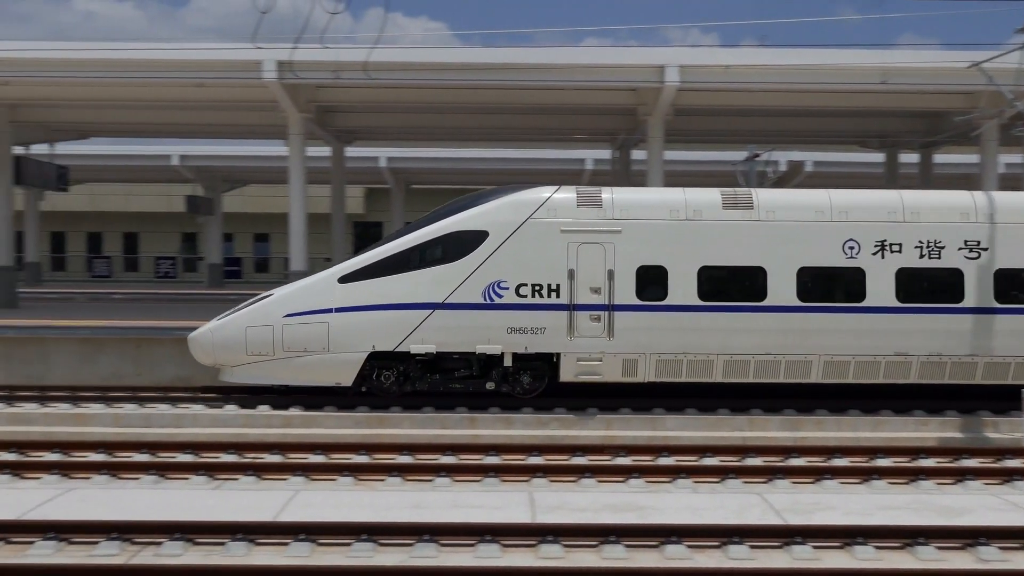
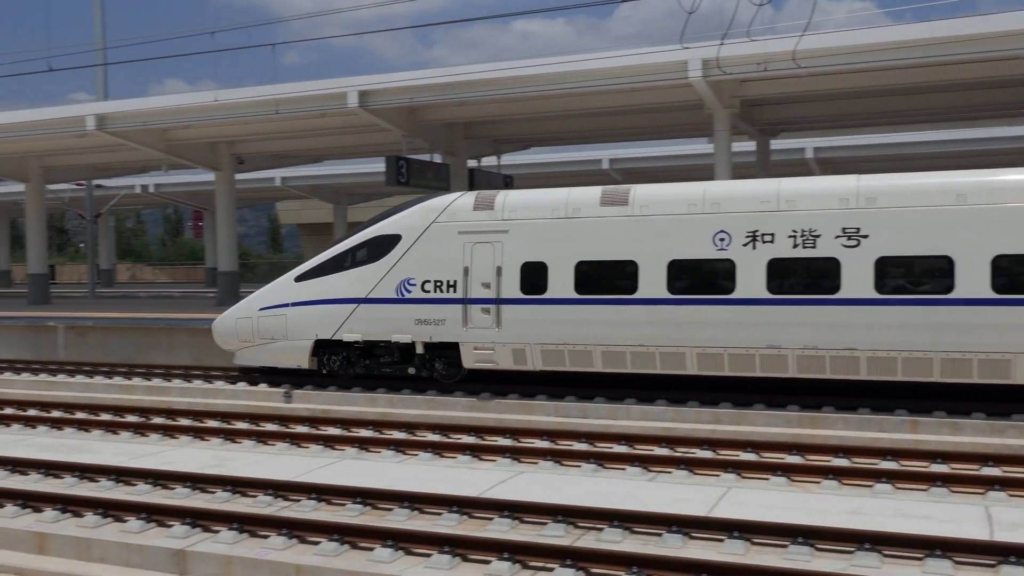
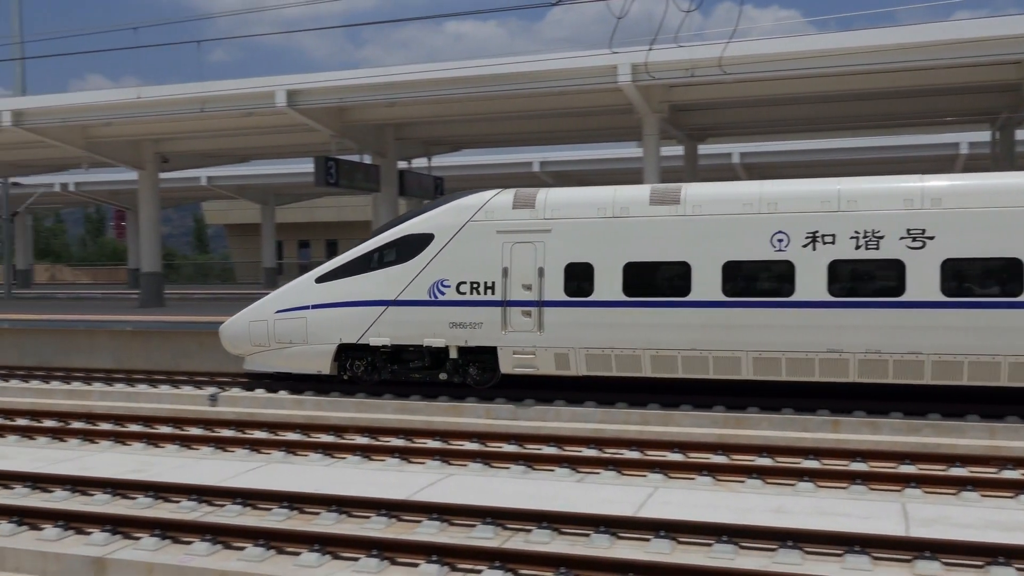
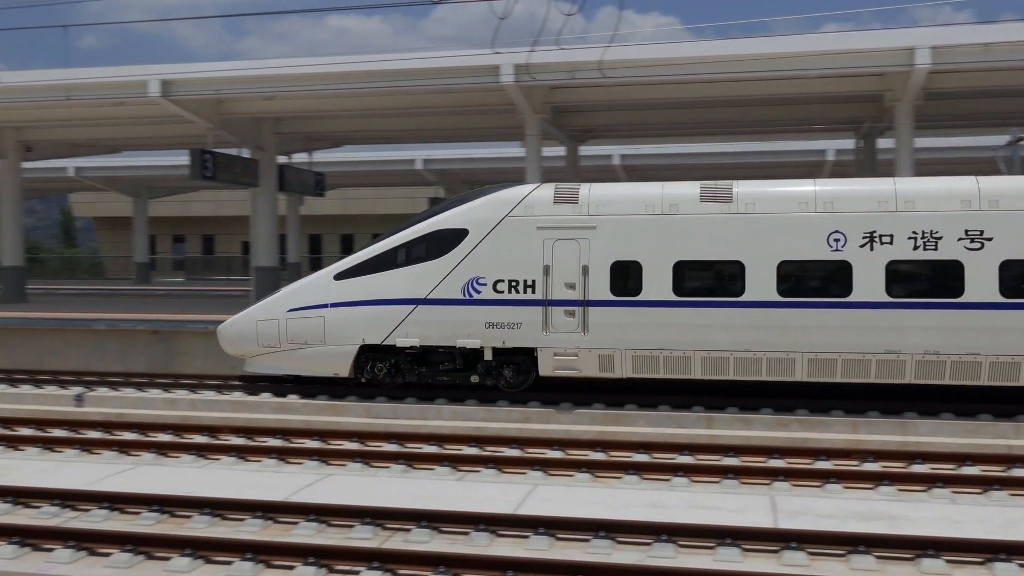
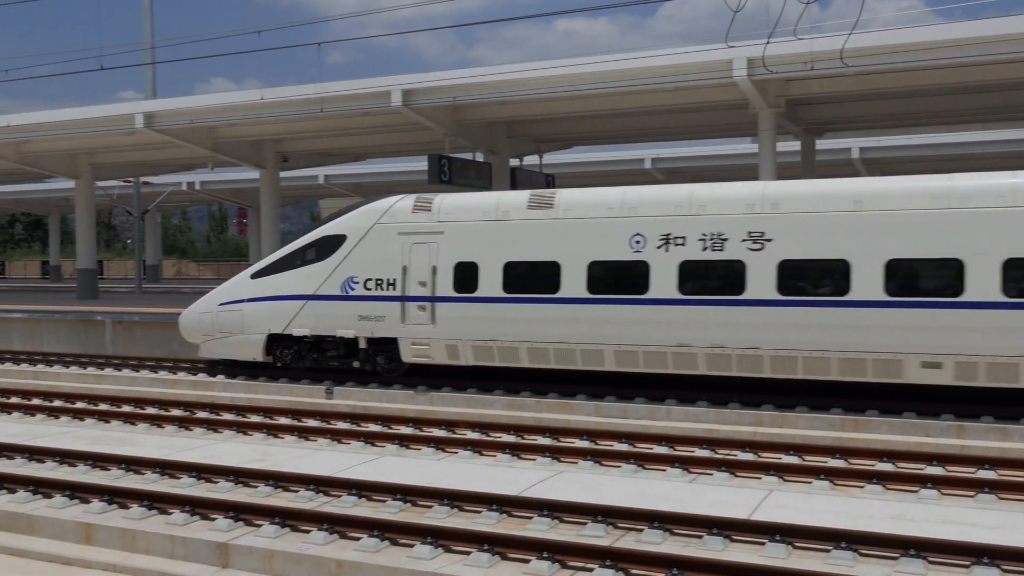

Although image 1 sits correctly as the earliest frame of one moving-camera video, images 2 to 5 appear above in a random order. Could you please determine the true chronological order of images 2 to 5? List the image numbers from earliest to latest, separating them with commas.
4, 3, 2, 5
